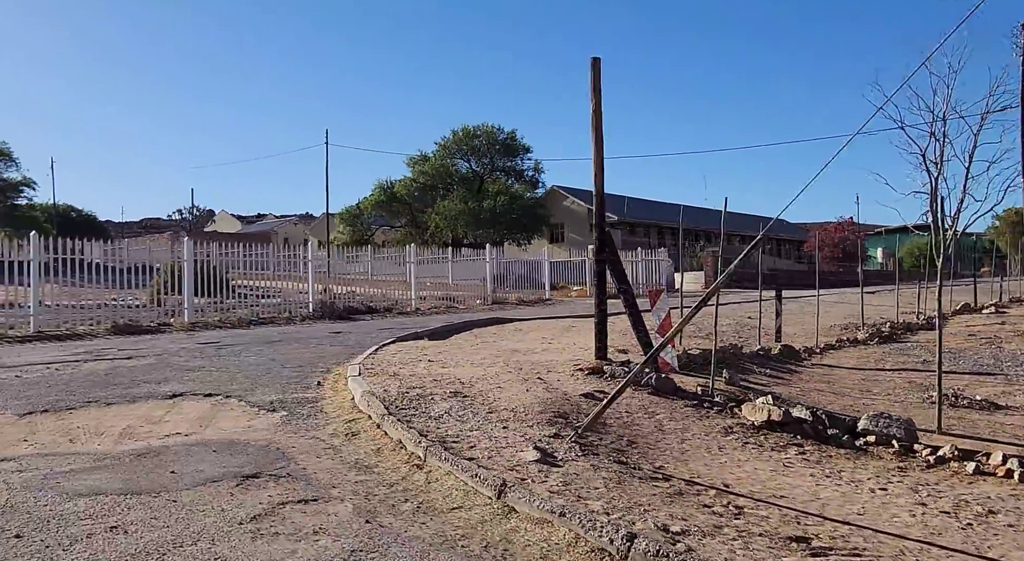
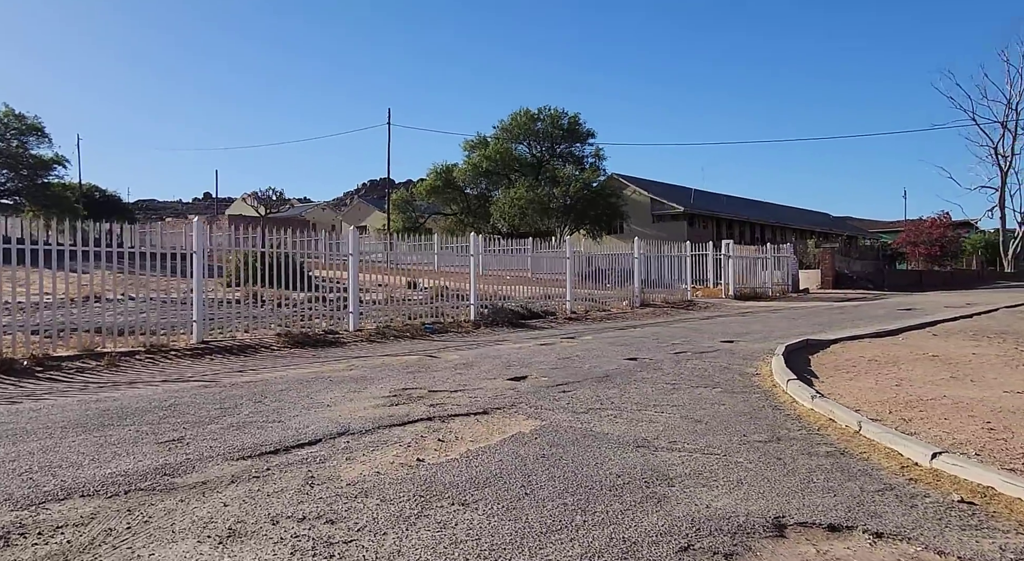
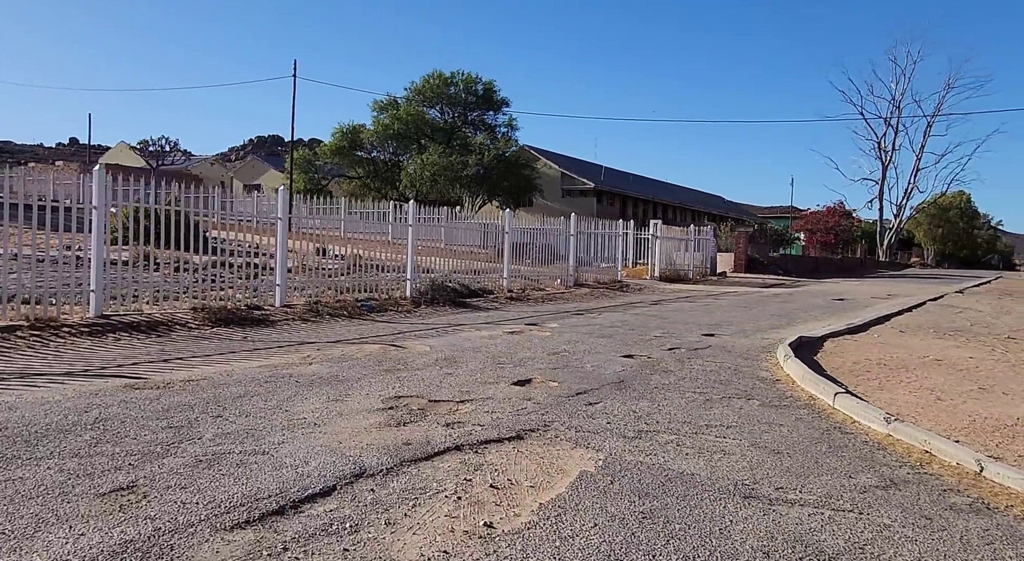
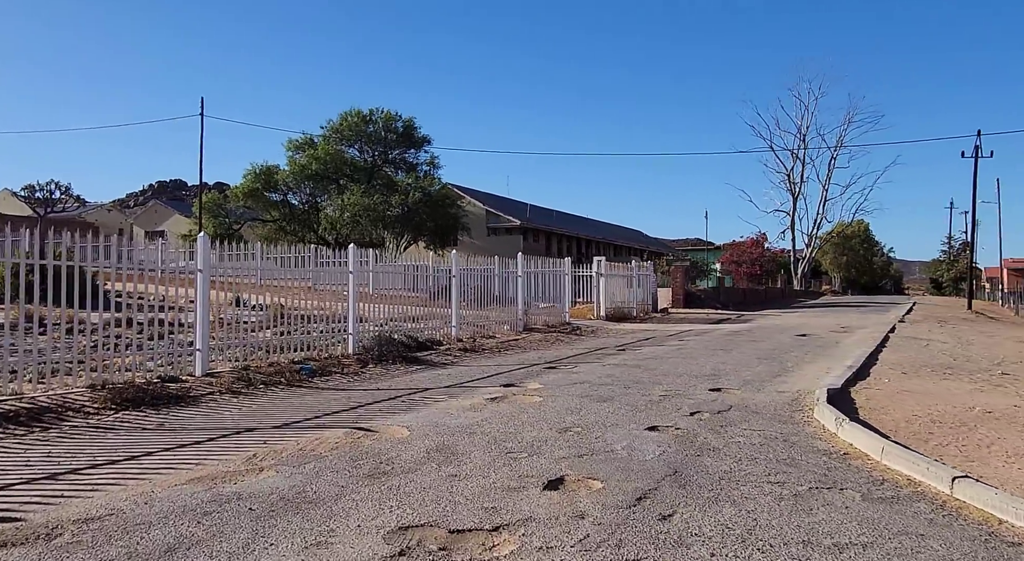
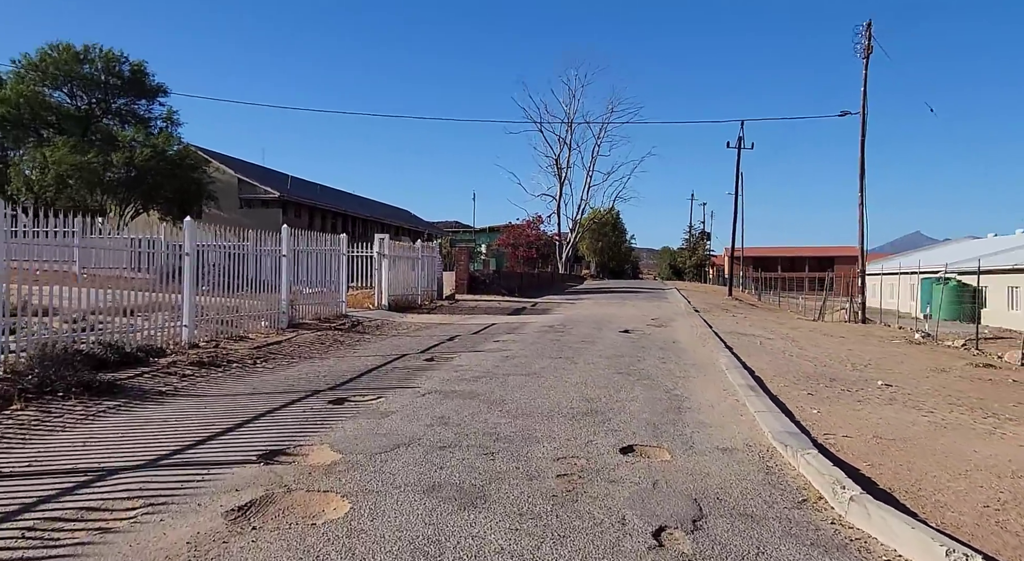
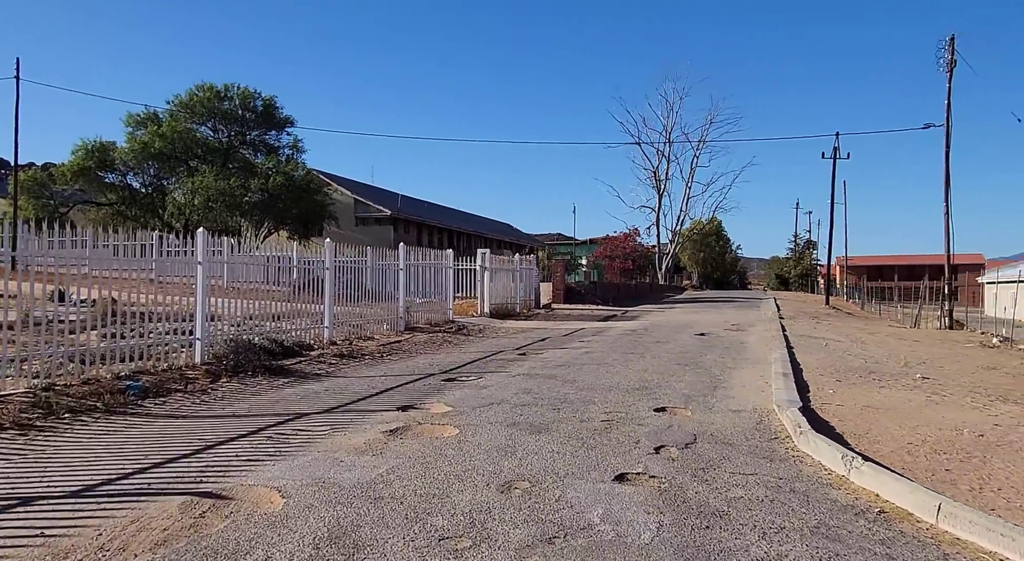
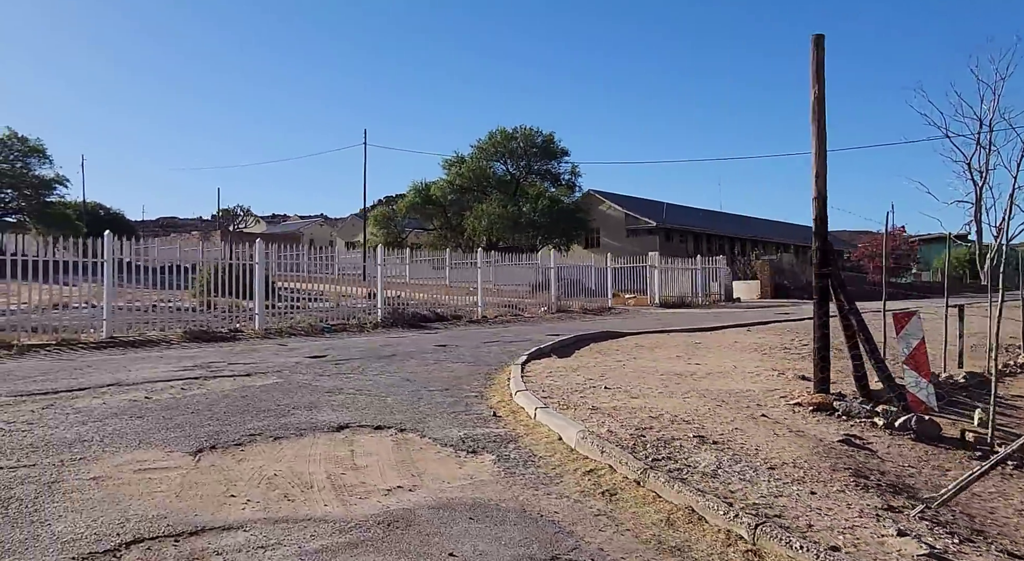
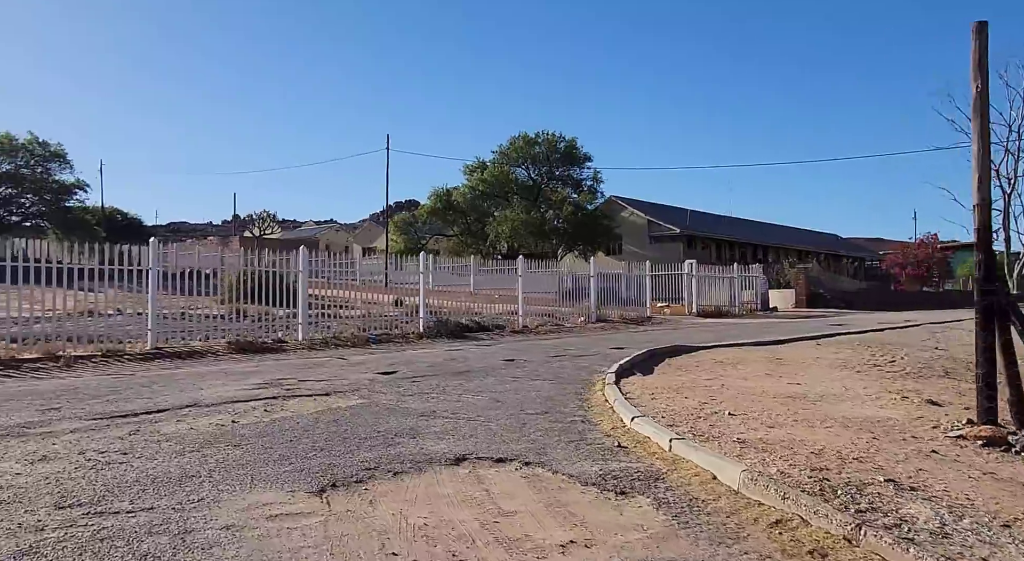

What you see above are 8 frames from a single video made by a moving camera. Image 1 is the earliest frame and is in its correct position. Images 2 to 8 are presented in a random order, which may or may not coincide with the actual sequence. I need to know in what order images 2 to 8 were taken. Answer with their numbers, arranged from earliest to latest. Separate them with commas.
7, 8, 2, 3, 4, 6, 5
